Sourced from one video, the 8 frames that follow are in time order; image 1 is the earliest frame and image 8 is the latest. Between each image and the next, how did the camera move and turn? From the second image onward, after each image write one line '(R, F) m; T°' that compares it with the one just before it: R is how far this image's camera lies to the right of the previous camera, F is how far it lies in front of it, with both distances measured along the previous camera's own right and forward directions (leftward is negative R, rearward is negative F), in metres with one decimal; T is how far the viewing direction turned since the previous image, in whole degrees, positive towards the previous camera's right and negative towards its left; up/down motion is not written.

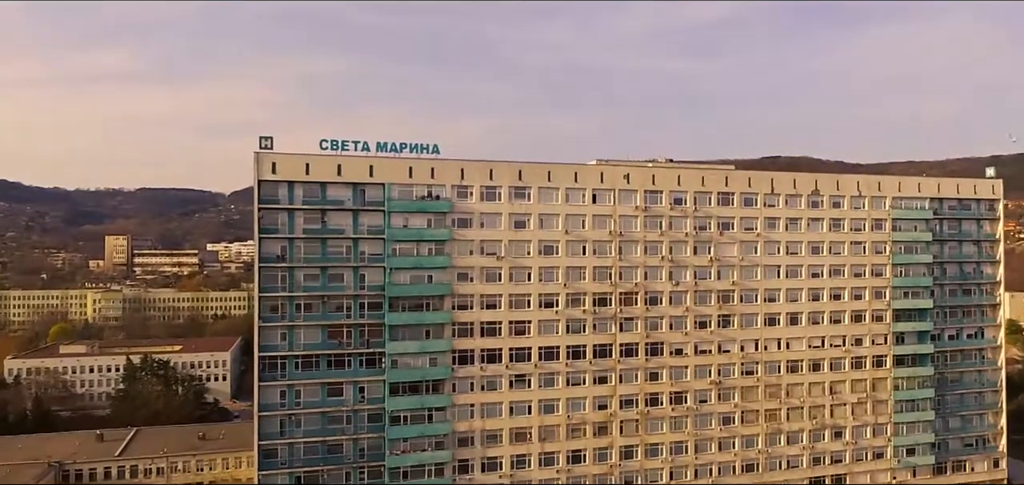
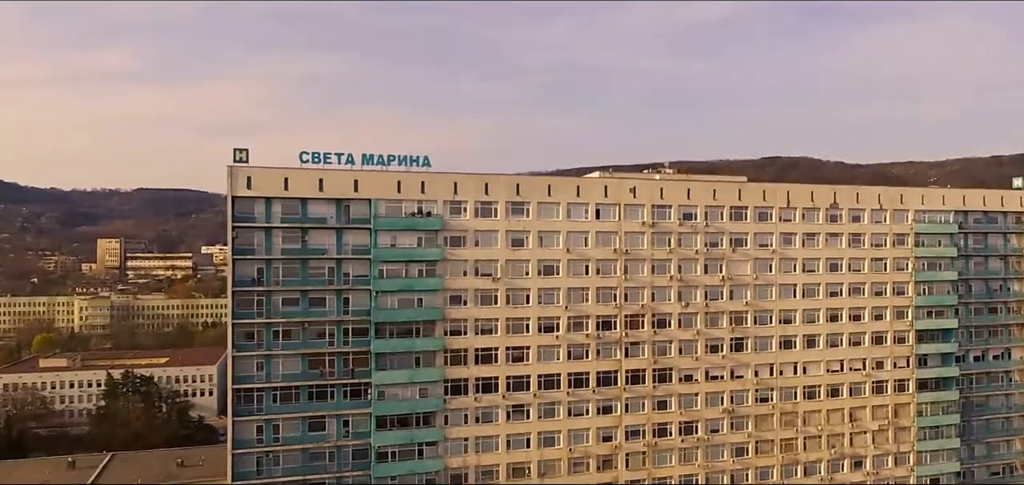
(0.0, +2.6) m; 0°
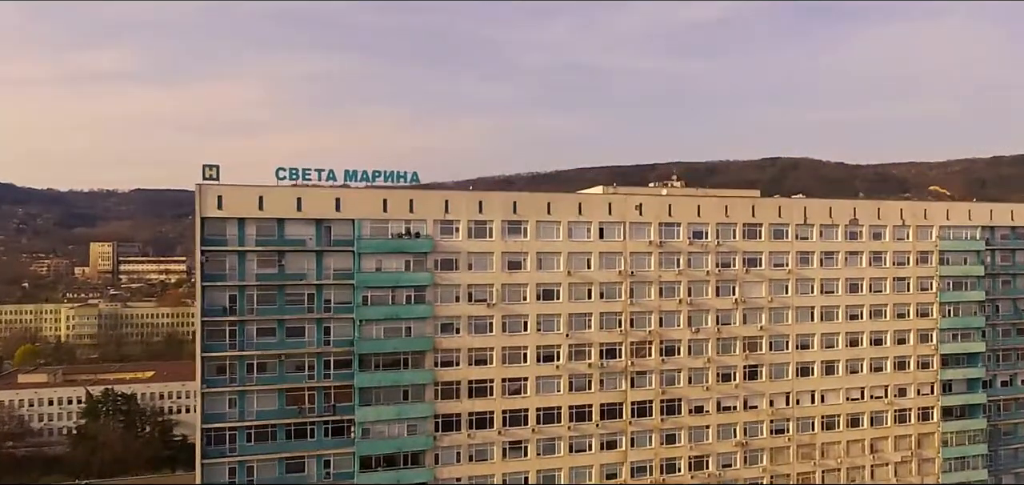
(+0.1, +2.5) m; 0°
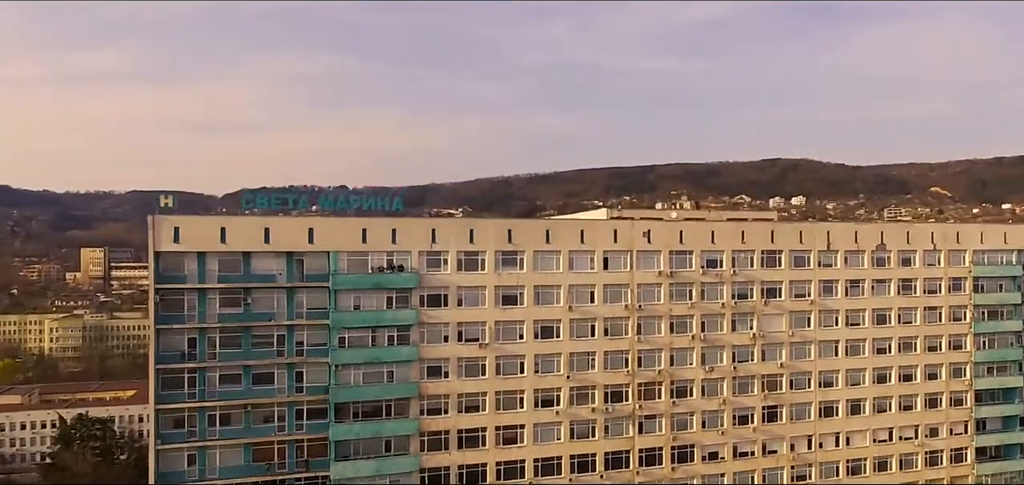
(+0.1, +2.9) m; 0°
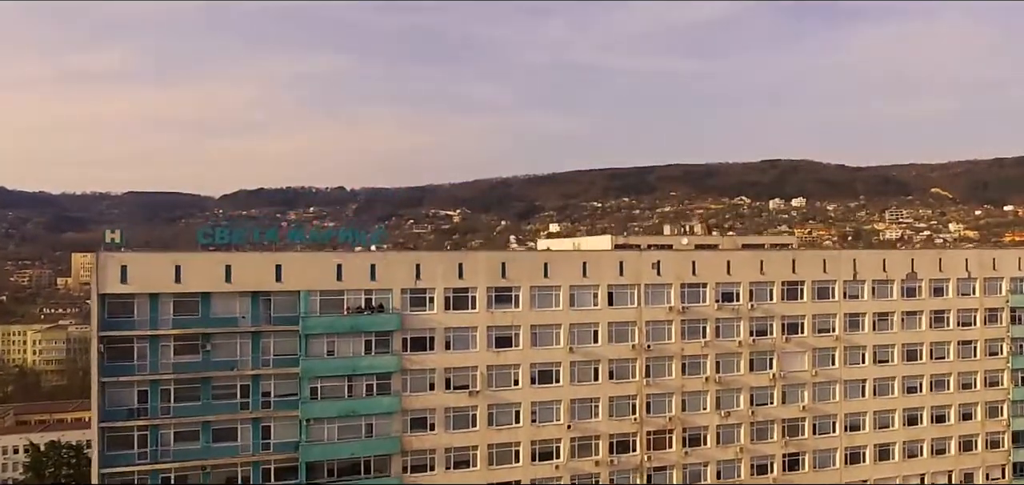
(+0.1, +2.7) m; 0°
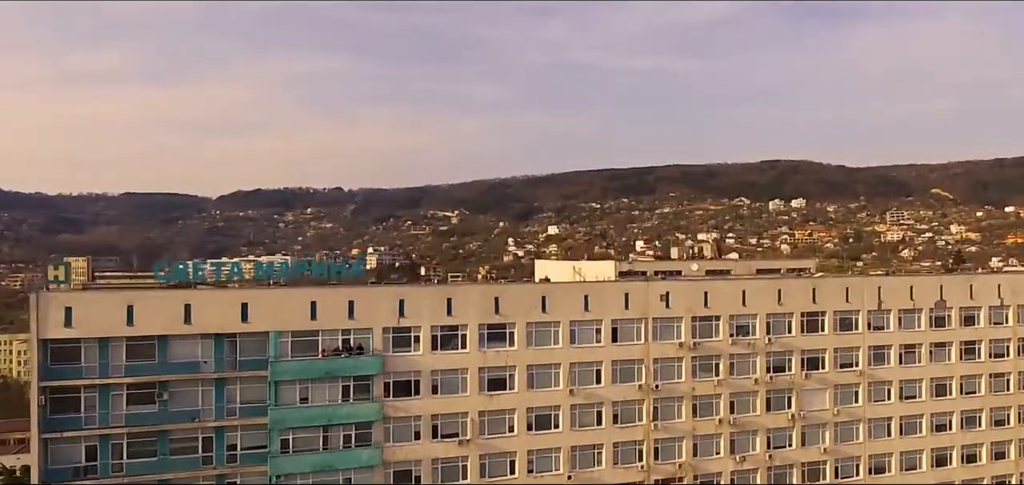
(+0.1, +2.2) m; 0°
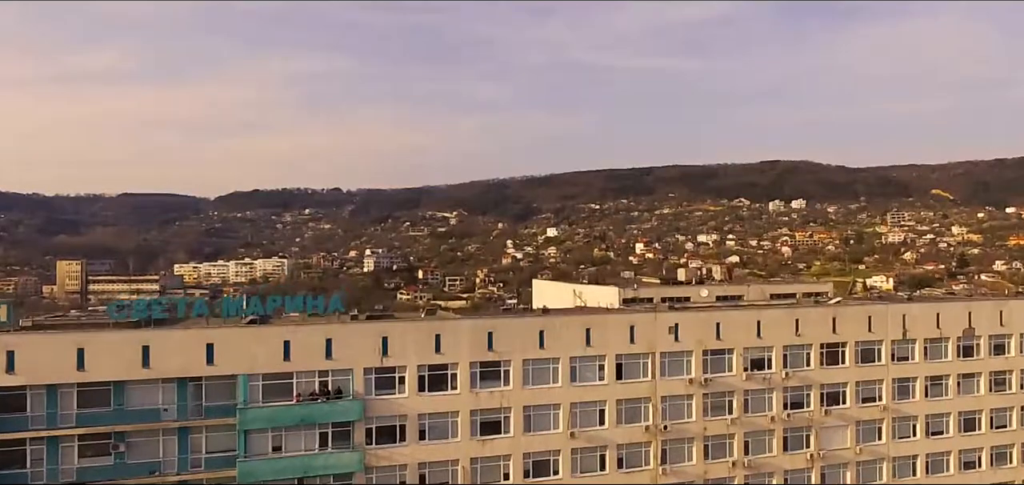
(+0.1, +1.9) m; 0°
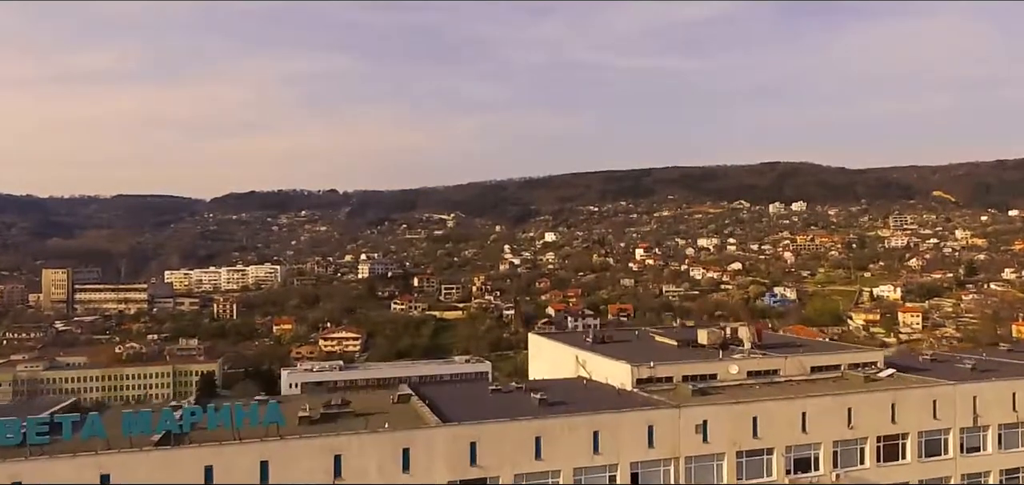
(+0.1, +4.0) m; 0°
